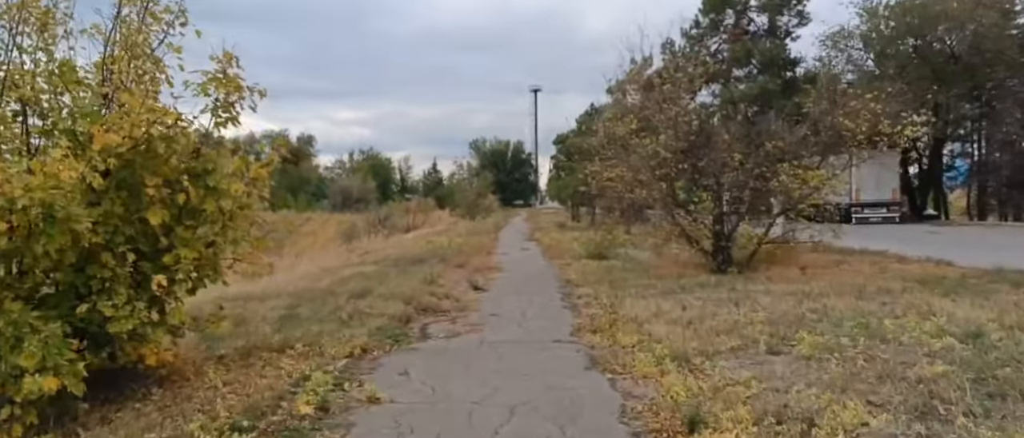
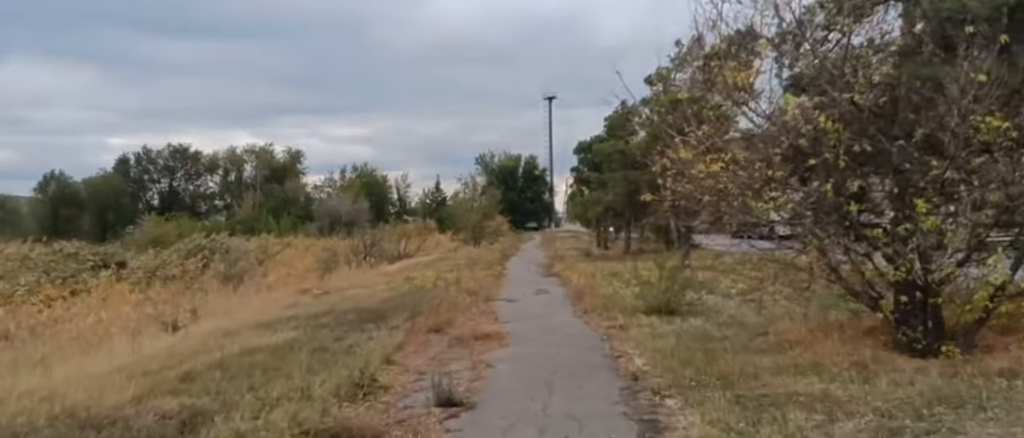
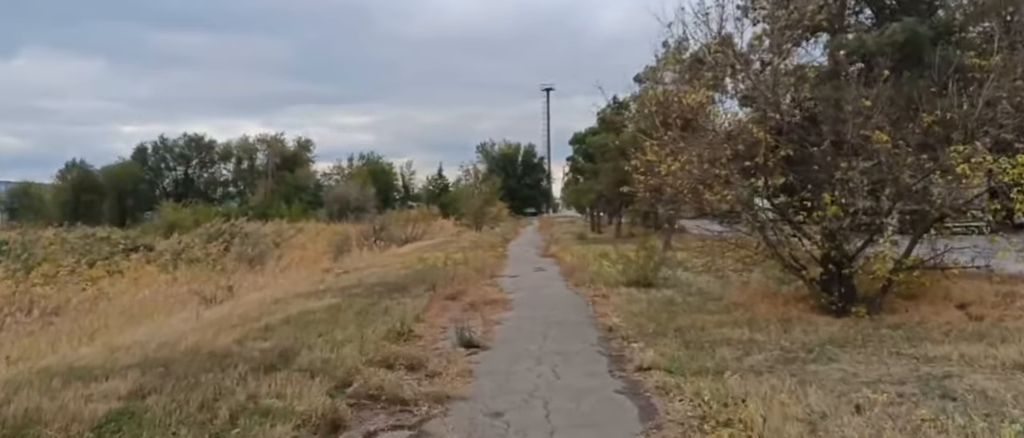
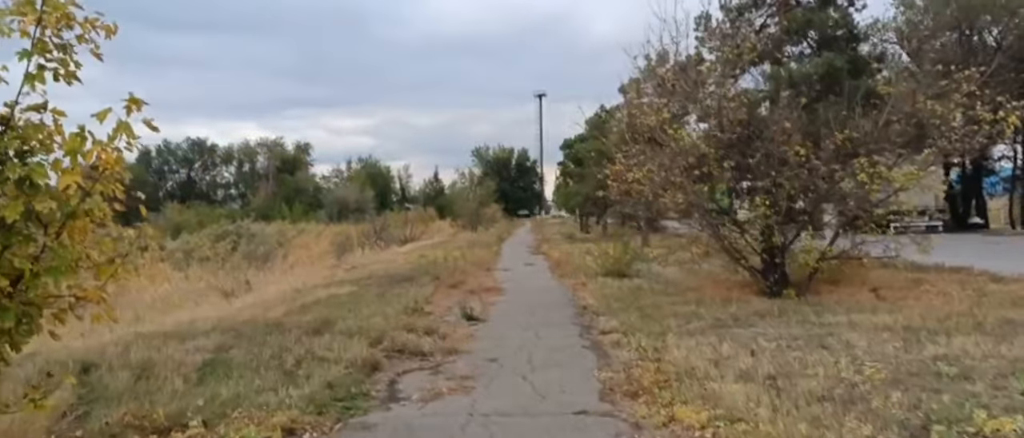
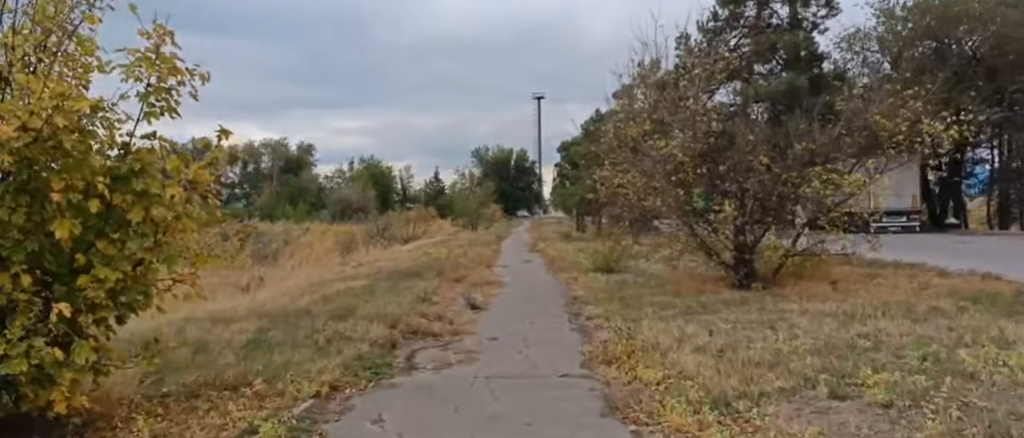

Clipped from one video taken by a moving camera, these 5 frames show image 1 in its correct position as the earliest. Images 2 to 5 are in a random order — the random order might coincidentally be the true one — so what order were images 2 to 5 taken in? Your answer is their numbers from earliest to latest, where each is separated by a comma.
5, 4, 3, 2
